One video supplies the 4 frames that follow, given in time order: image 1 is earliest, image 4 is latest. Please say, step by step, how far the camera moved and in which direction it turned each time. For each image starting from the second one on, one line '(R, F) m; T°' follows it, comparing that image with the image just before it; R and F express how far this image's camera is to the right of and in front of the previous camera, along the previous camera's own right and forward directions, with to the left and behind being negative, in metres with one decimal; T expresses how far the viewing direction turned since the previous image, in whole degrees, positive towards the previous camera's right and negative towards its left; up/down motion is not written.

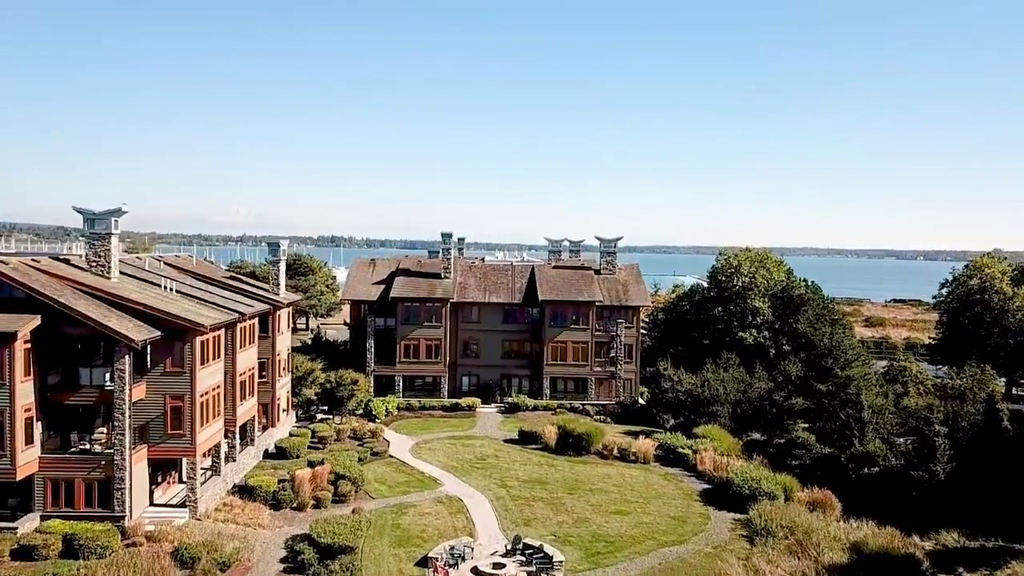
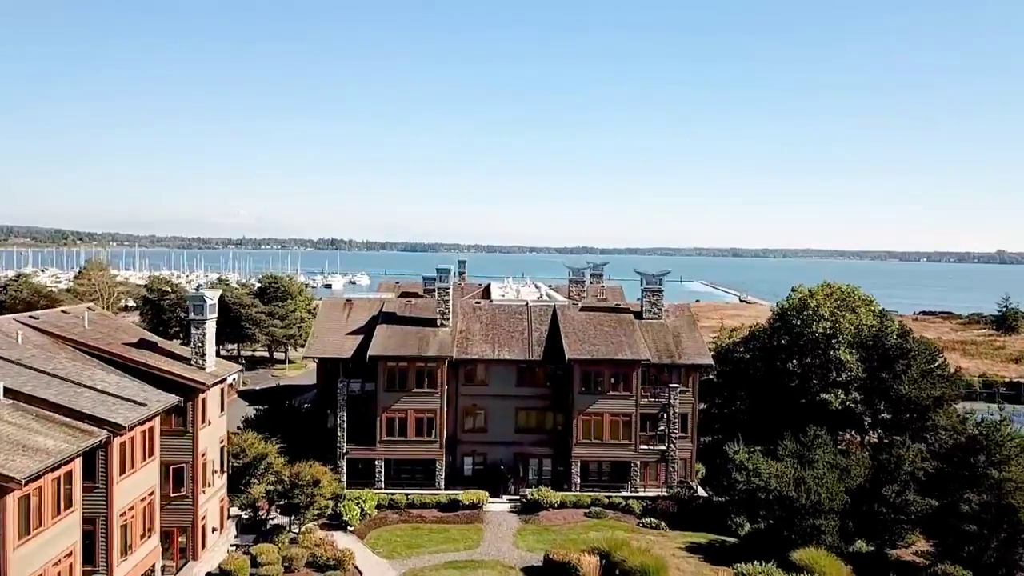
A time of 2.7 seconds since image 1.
(-1.1, +12.3) m; 0°
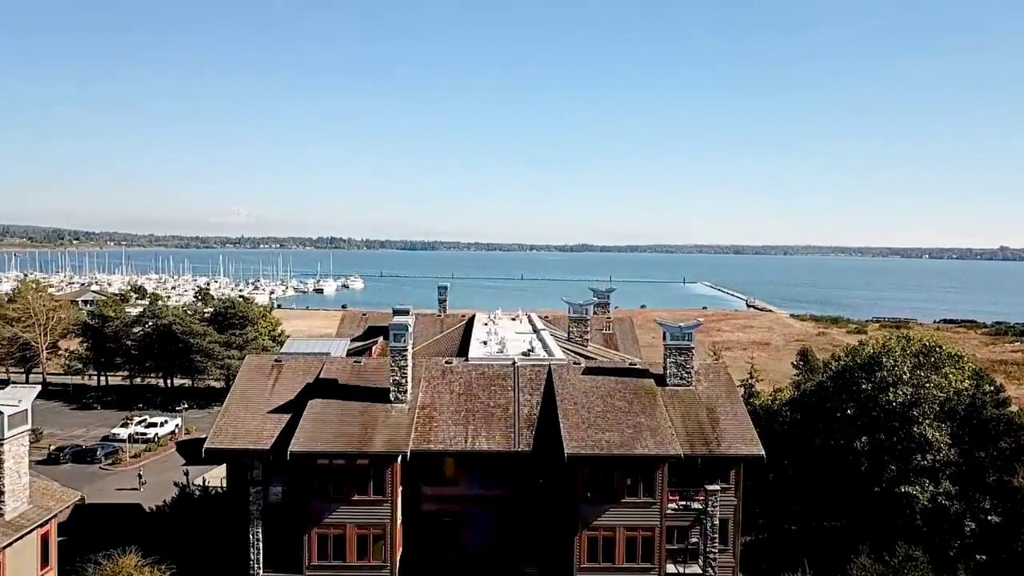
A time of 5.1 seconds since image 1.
(+1.1, +10.5) m; 0°
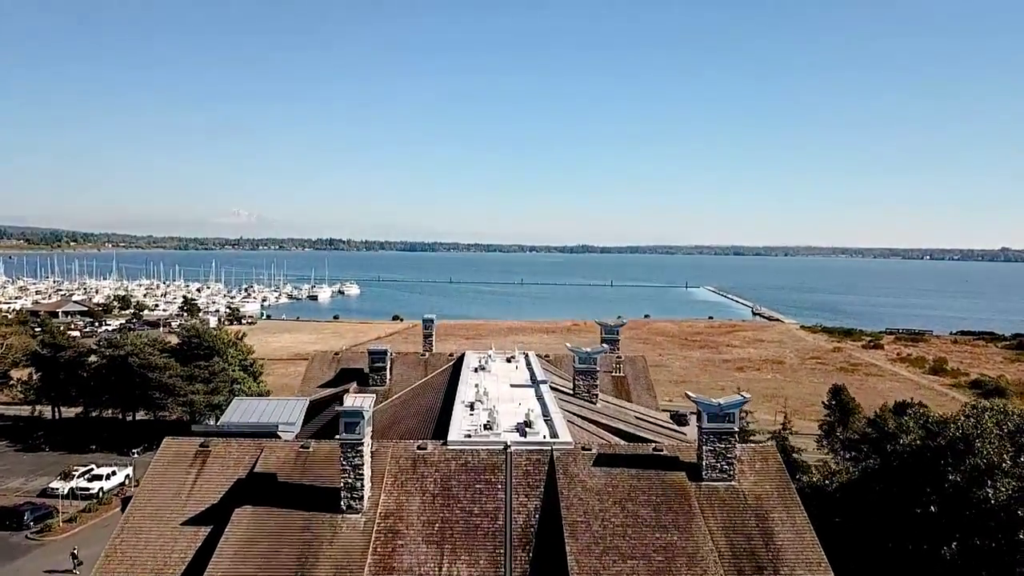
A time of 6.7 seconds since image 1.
(+0.4, +7.3) m; 0°
